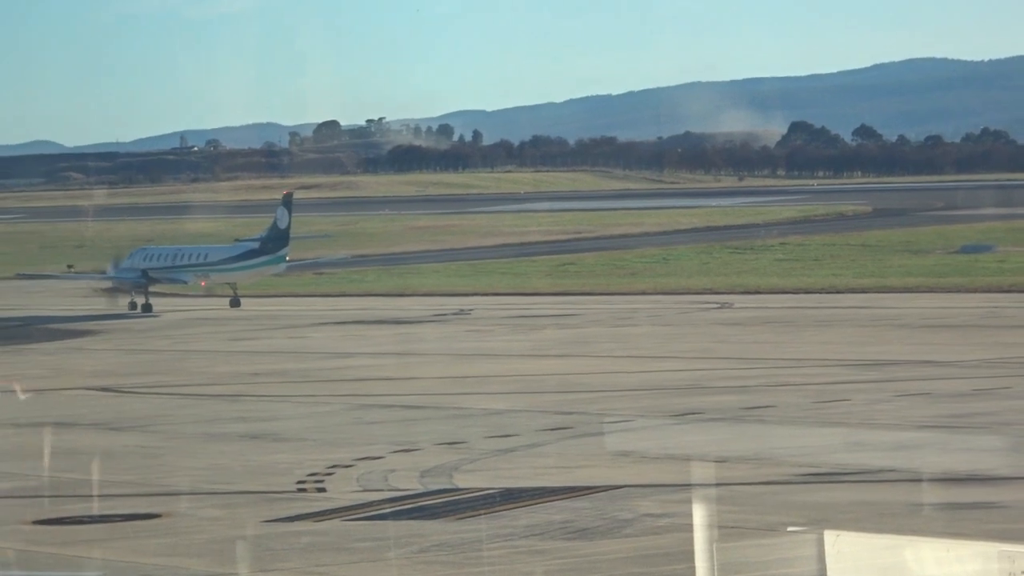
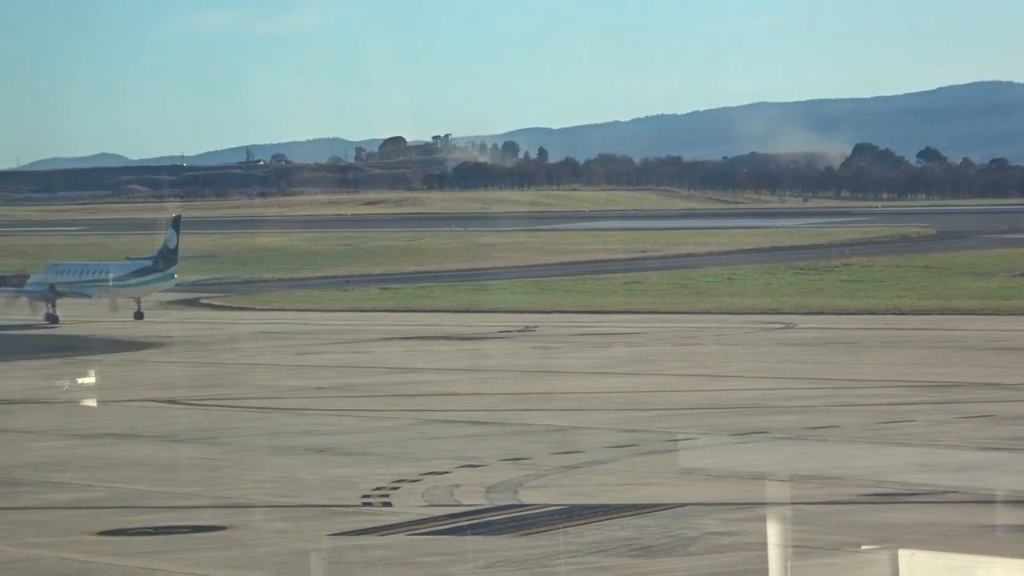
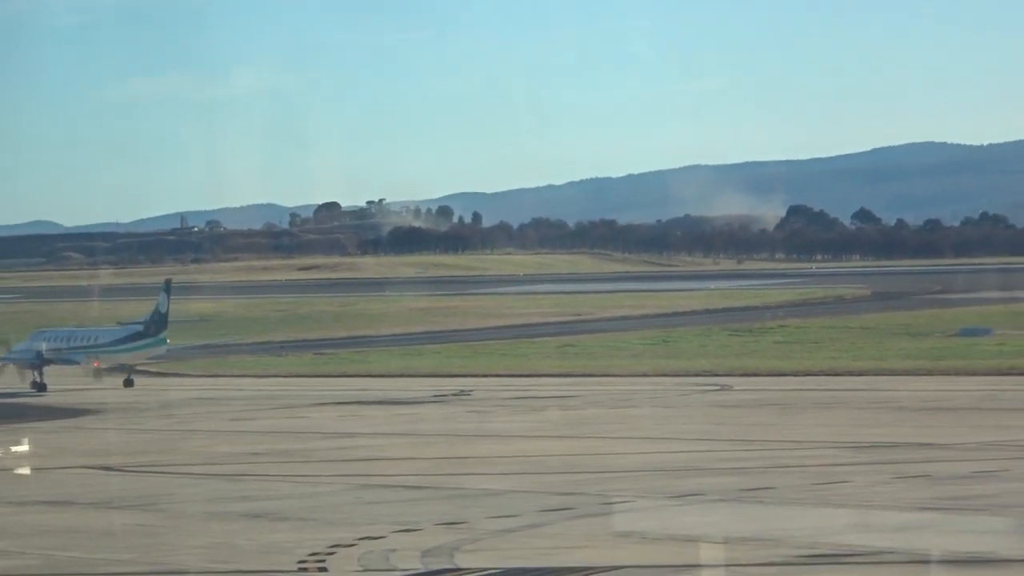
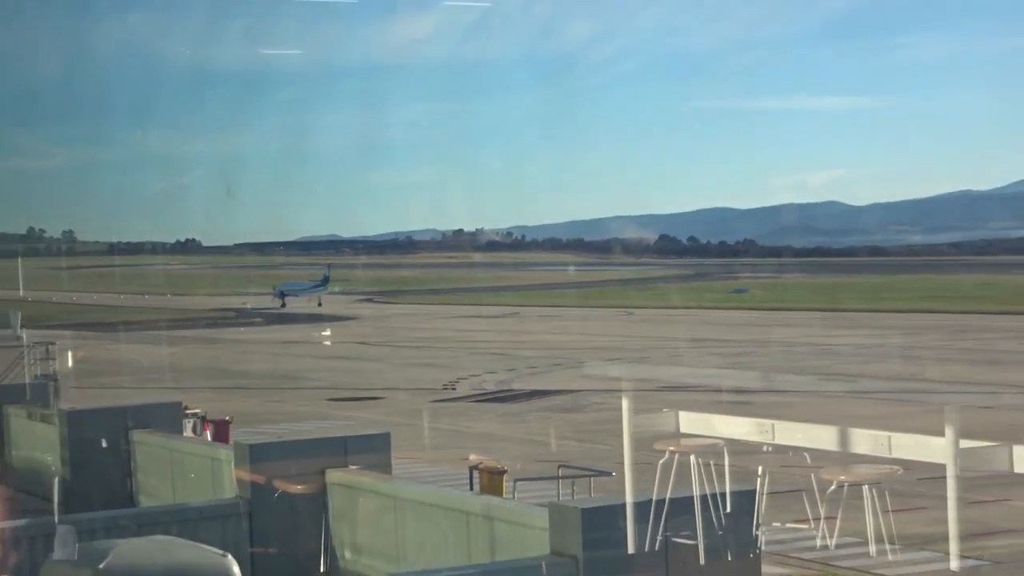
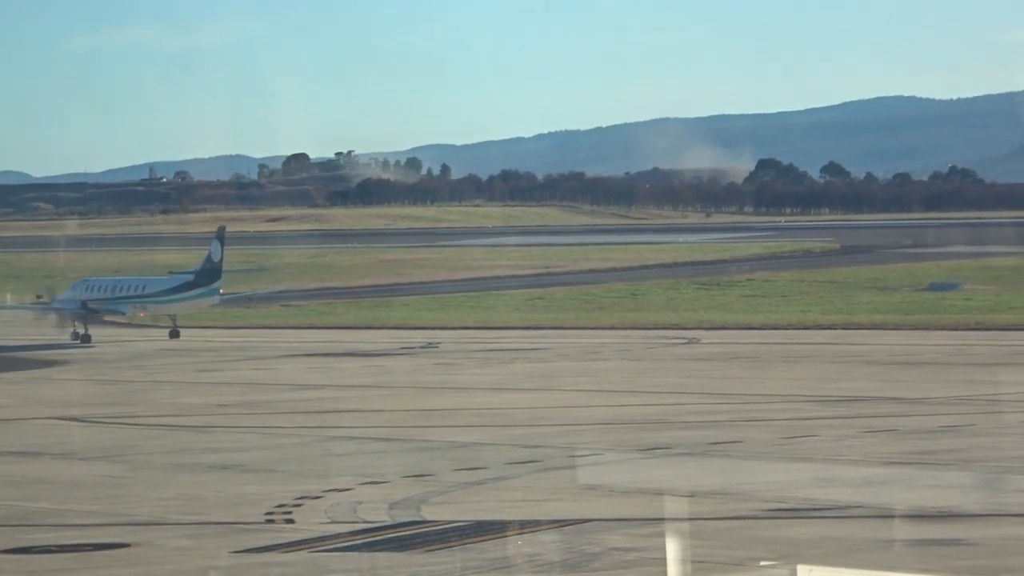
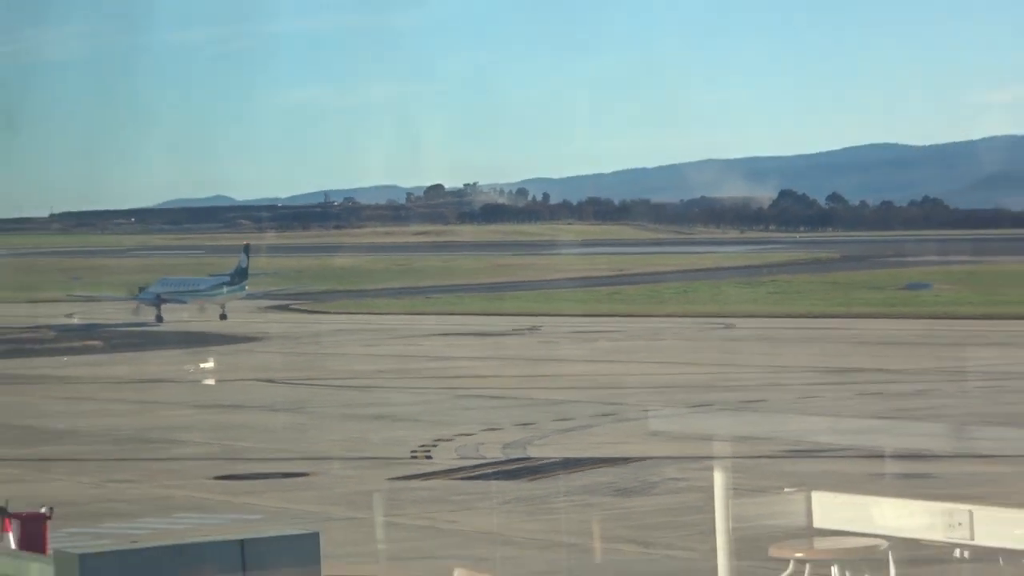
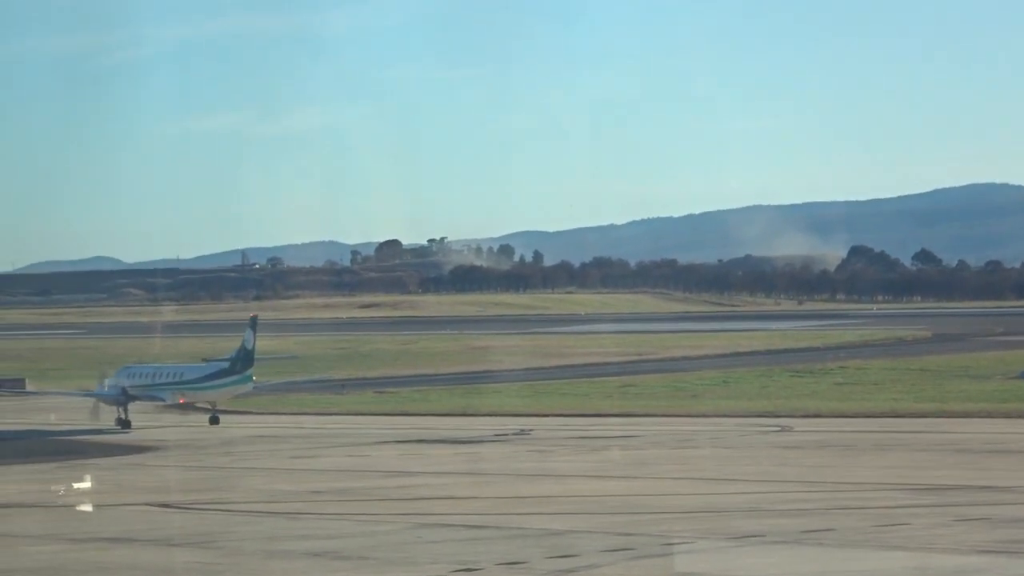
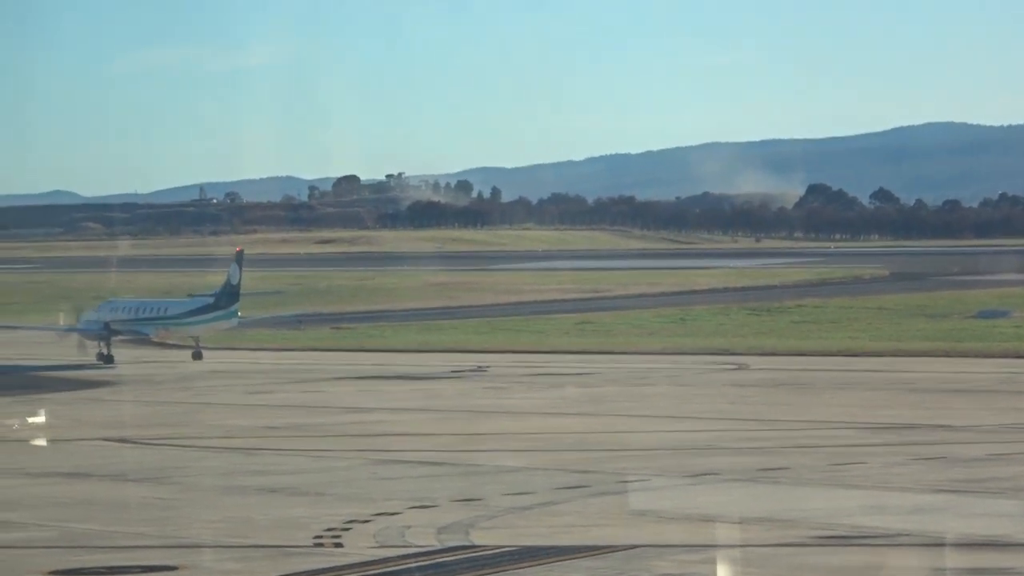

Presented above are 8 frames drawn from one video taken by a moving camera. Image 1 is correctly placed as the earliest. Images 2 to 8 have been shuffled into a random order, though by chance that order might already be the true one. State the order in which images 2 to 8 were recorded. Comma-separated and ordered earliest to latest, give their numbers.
5, 8, 7, 3, 2, 6, 4
